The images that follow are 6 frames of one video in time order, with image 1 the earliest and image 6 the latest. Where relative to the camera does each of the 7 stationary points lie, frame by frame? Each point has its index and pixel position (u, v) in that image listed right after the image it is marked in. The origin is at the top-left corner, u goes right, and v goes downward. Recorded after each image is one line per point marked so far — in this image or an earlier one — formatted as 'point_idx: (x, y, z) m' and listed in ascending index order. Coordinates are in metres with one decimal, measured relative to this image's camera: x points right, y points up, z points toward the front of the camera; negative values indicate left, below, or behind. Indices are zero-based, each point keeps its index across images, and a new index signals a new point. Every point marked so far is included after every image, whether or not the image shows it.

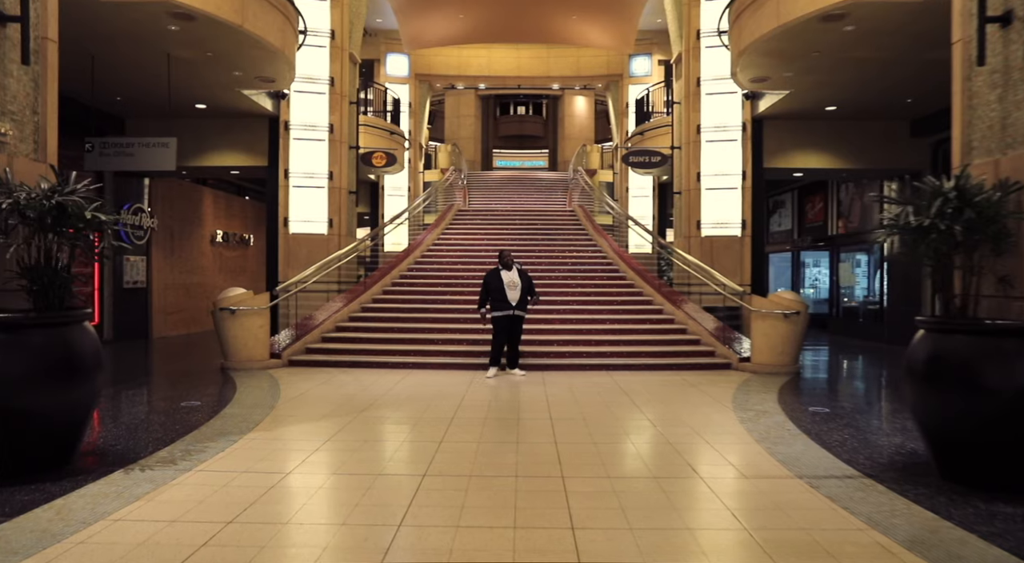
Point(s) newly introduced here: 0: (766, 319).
0: (+3.4, -0.5, +8.6) m
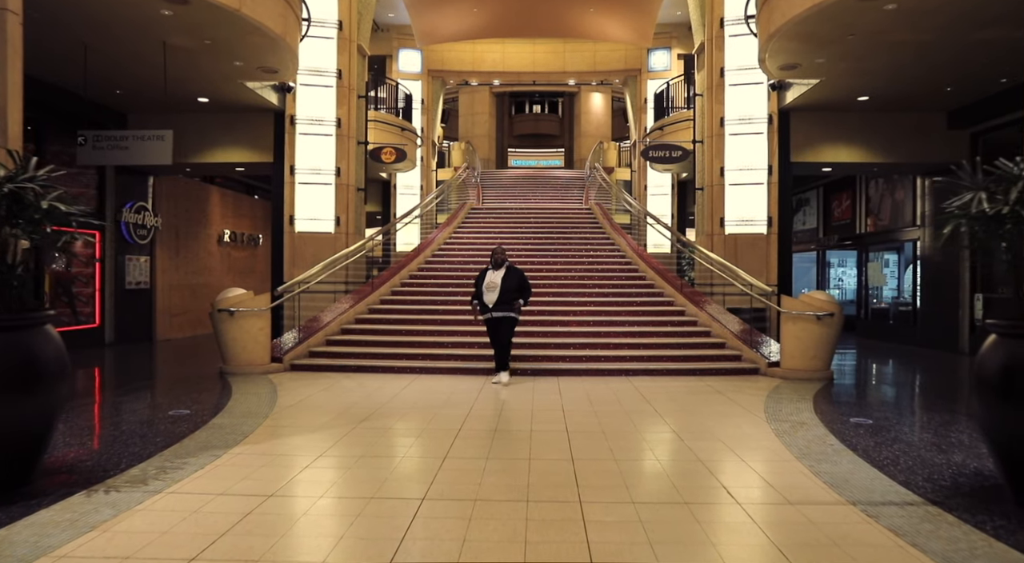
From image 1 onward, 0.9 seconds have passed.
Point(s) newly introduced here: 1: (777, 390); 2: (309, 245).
0: (+3.5, -0.5, +8.0) m
1: (+3.0, -1.2, +7.3) m
2: (-3.7, +0.7, +11.7) m
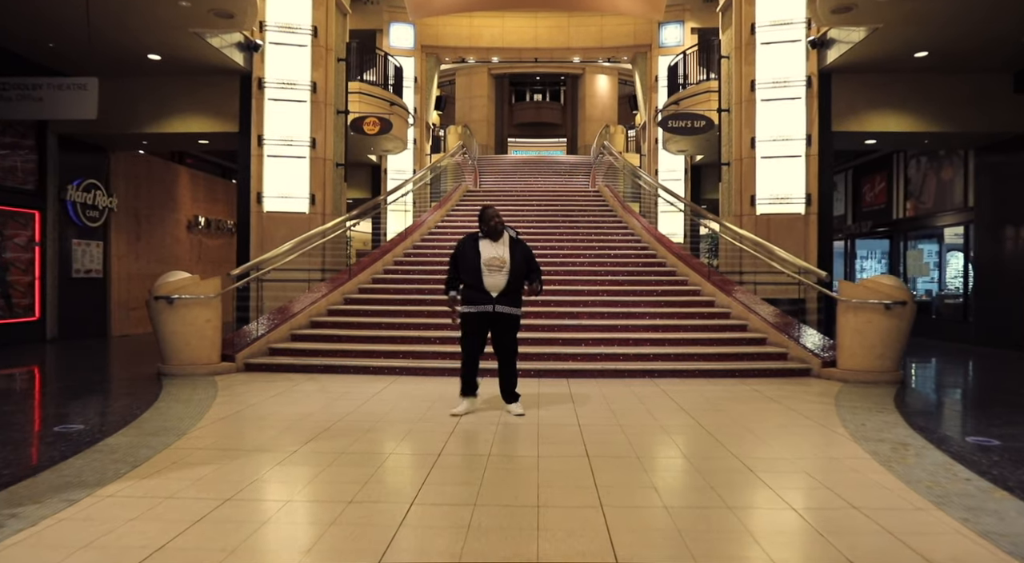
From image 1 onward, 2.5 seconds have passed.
0: (+3.5, -0.3, +6.5) m
1: (+3.0, -1.0, +5.9) m
2: (-3.7, +0.9, +10.2) m
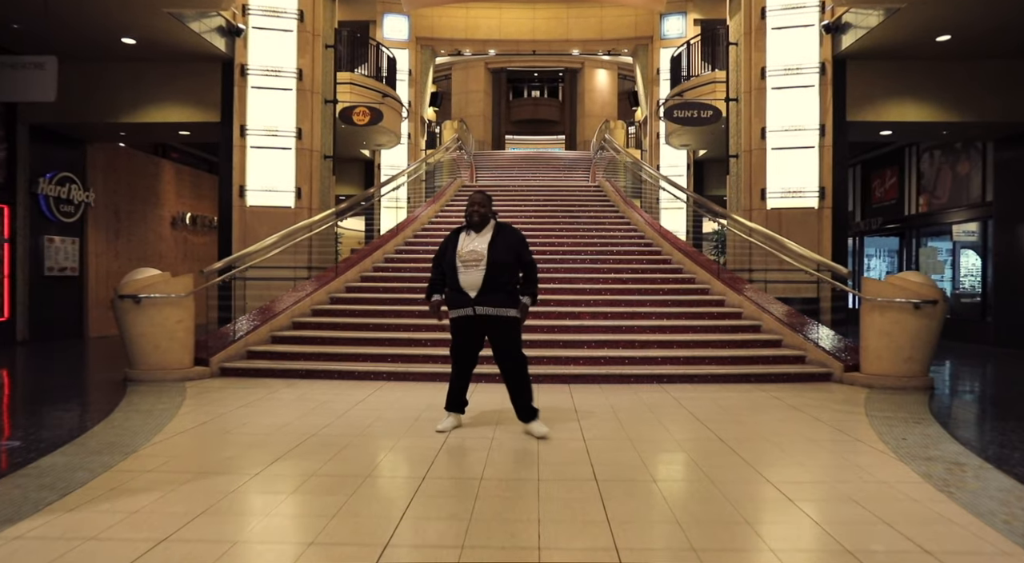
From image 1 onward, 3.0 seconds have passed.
0: (+3.5, -0.3, +6.0) m
1: (+3.0, -1.0, +5.4) m
2: (-3.7, +0.9, +9.7) m
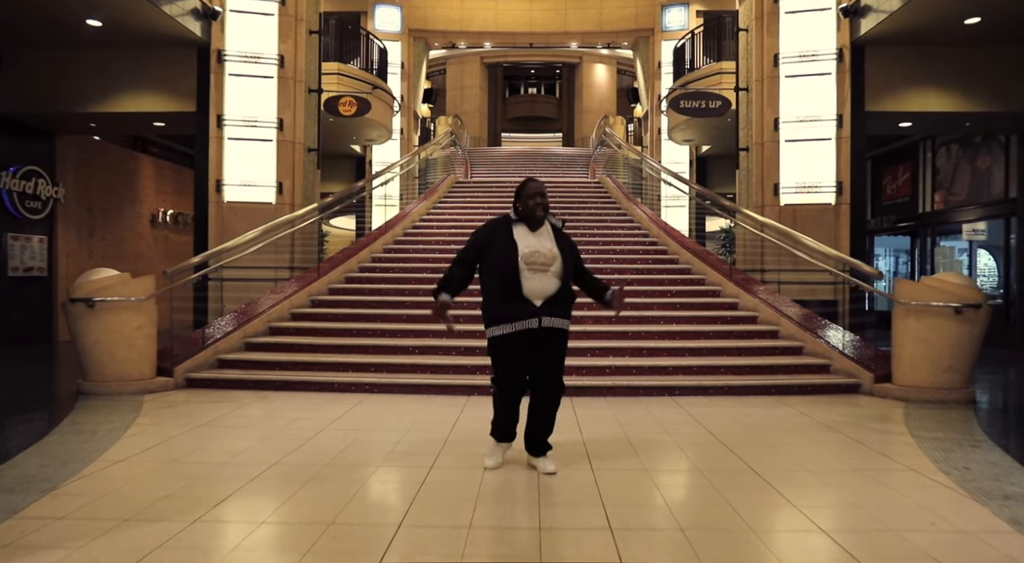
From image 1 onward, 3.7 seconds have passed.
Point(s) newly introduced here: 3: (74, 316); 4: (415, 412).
0: (+3.5, -0.3, +5.4) m
1: (+2.9, -1.0, +4.8) m
2: (-3.8, +0.9, +9.1) m
3: (-3.8, -0.3, +5.6) m
4: (-0.7, -1.0, +5.1) m
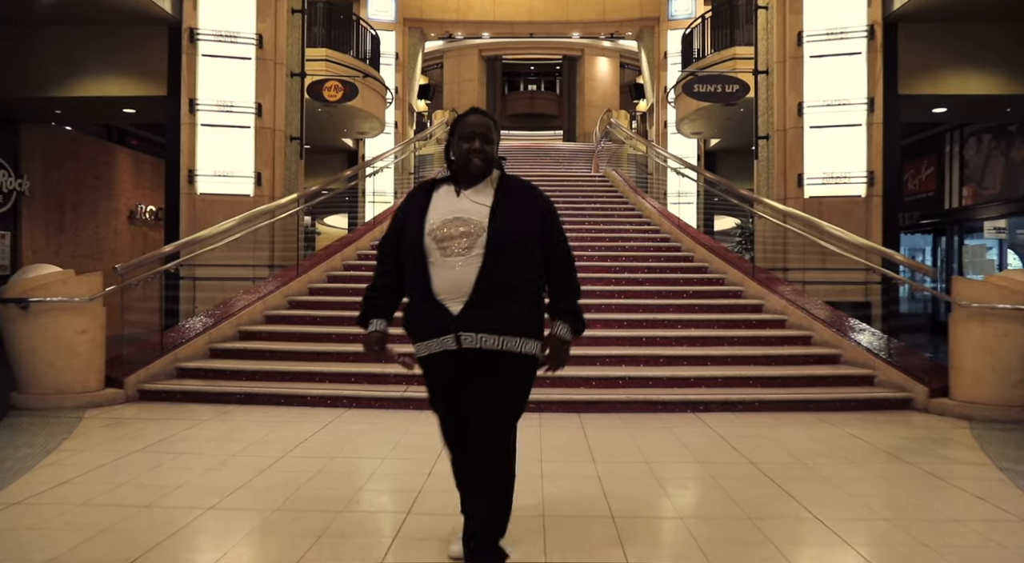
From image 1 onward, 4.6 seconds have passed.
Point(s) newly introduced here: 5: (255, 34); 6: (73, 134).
0: (+3.4, -0.3, +4.7) m
1: (+2.9, -1.0, +4.0) m
2: (-3.8, +0.9, +8.3) m
3: (-3.8, -0.3, +4.9) m
4: (-0.8, -1.0, +4.3) m
5: (-3.4, +3.3, +8.6) m
6: (-7.3, +2.4, +10.7) m
